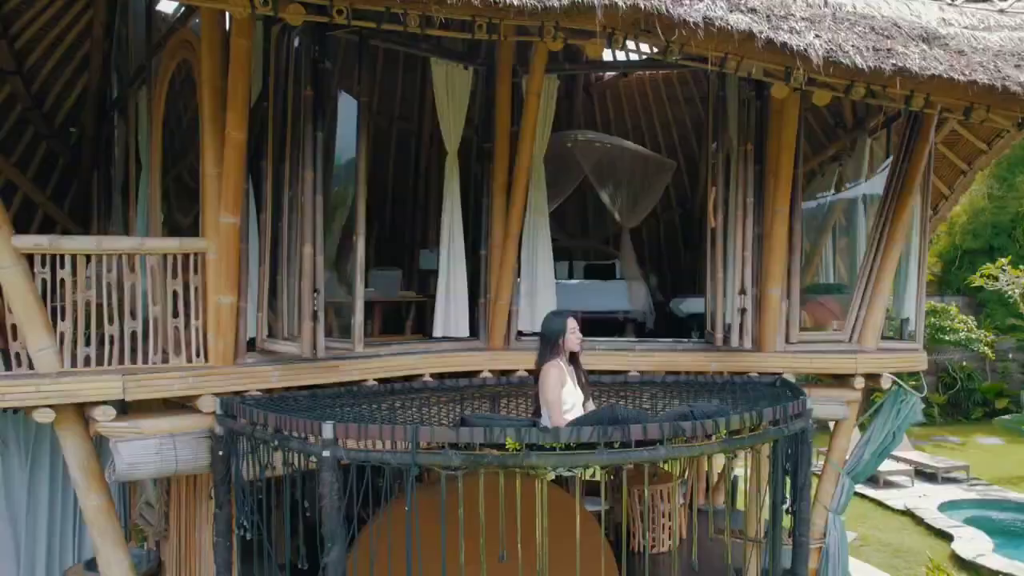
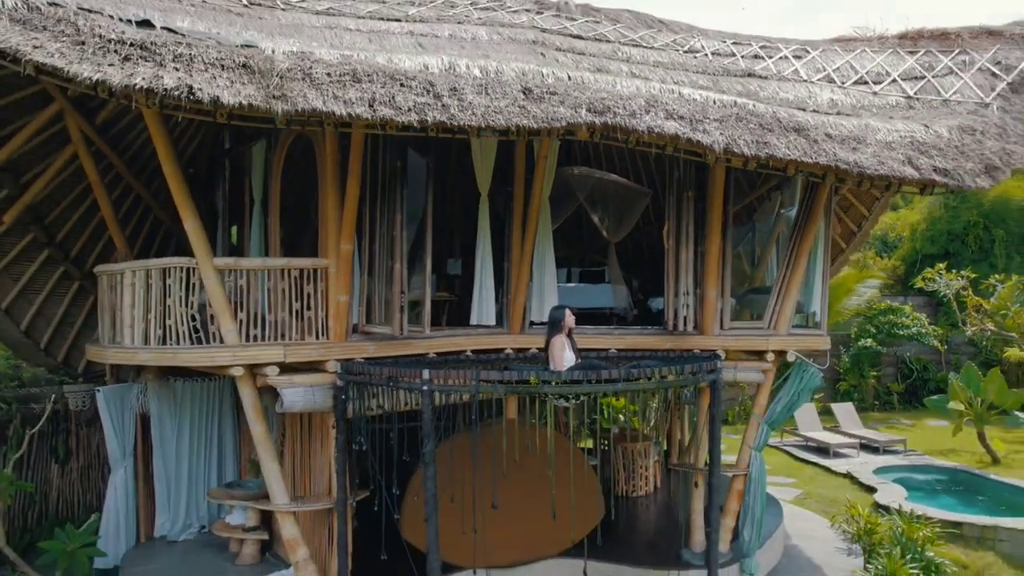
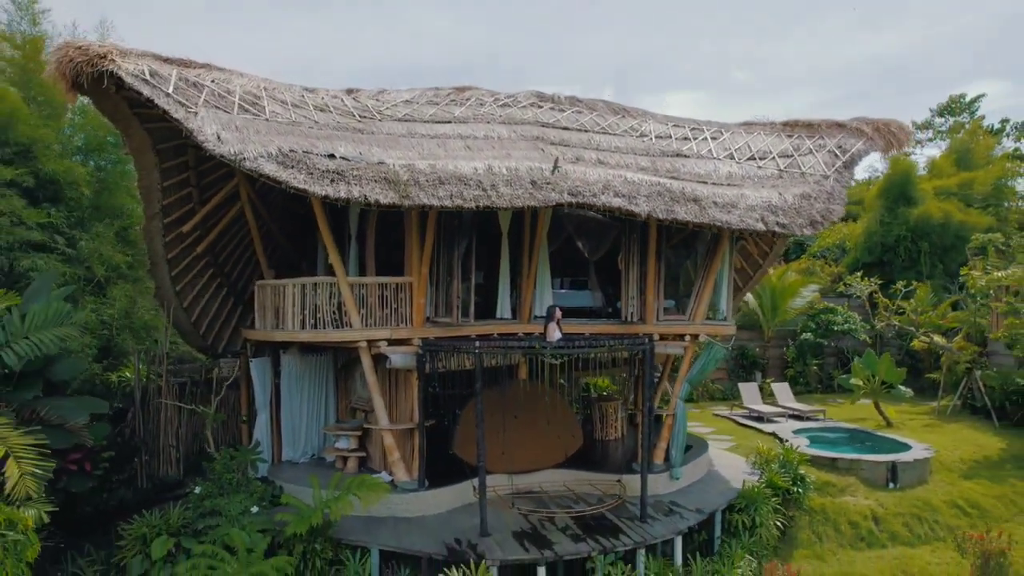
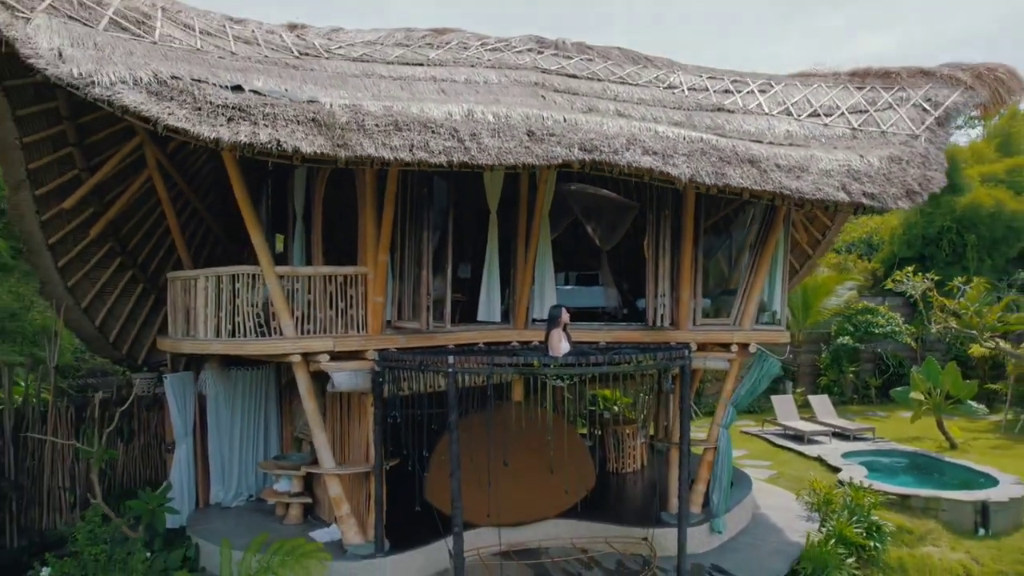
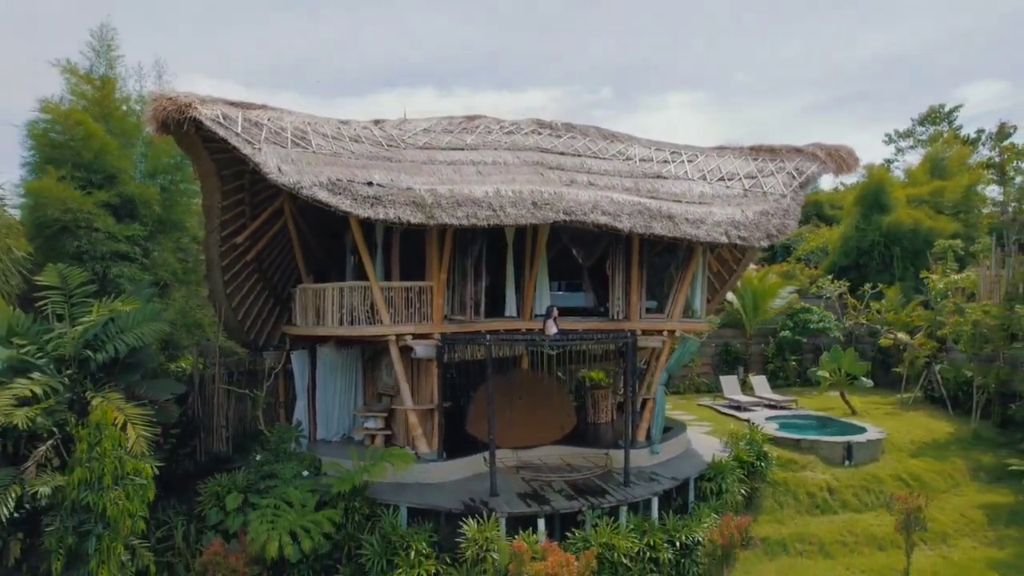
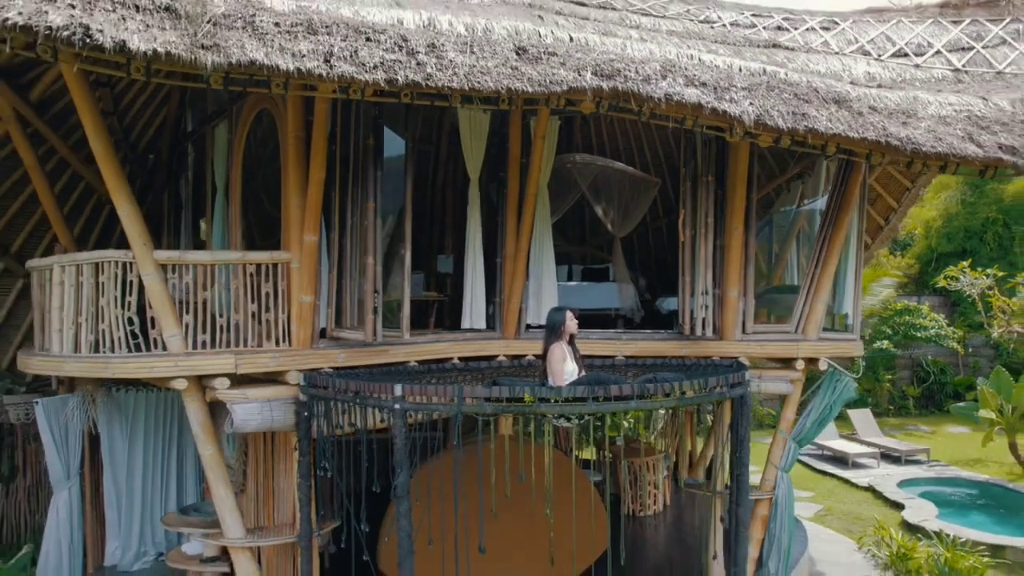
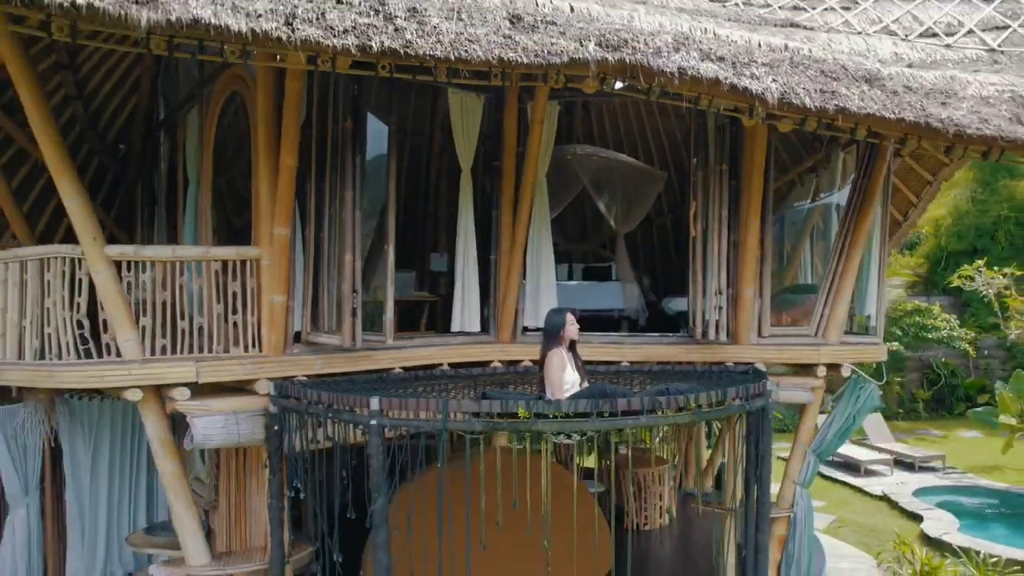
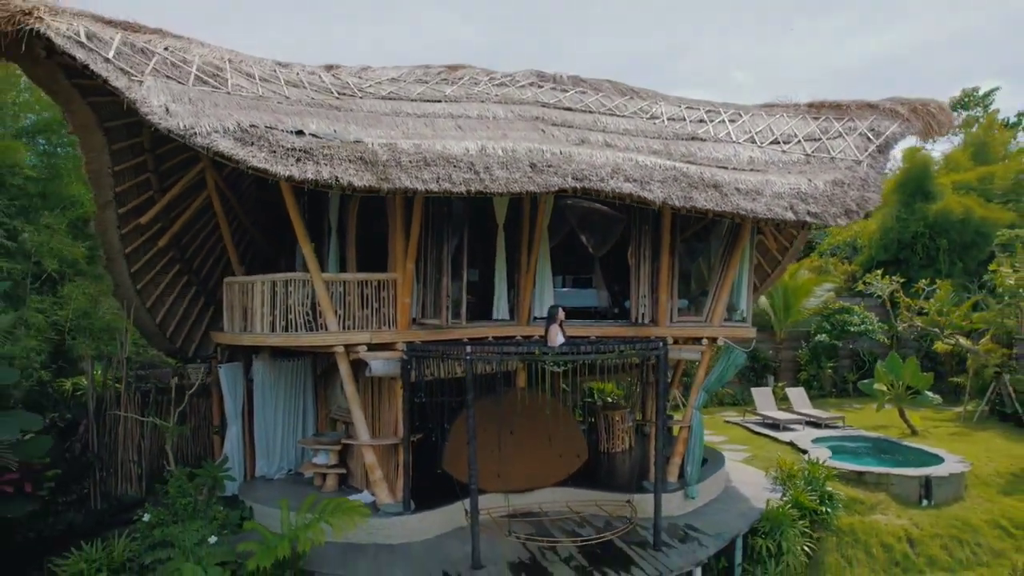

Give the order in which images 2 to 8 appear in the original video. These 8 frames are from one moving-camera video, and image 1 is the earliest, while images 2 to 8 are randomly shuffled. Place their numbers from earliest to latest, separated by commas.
7, 6, 2, 4, 8, 3, 5
